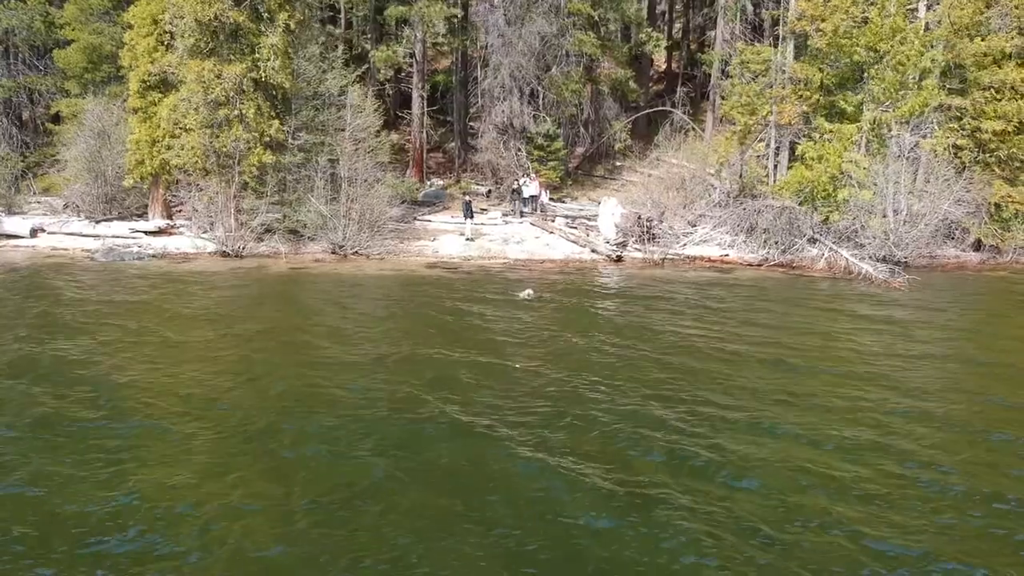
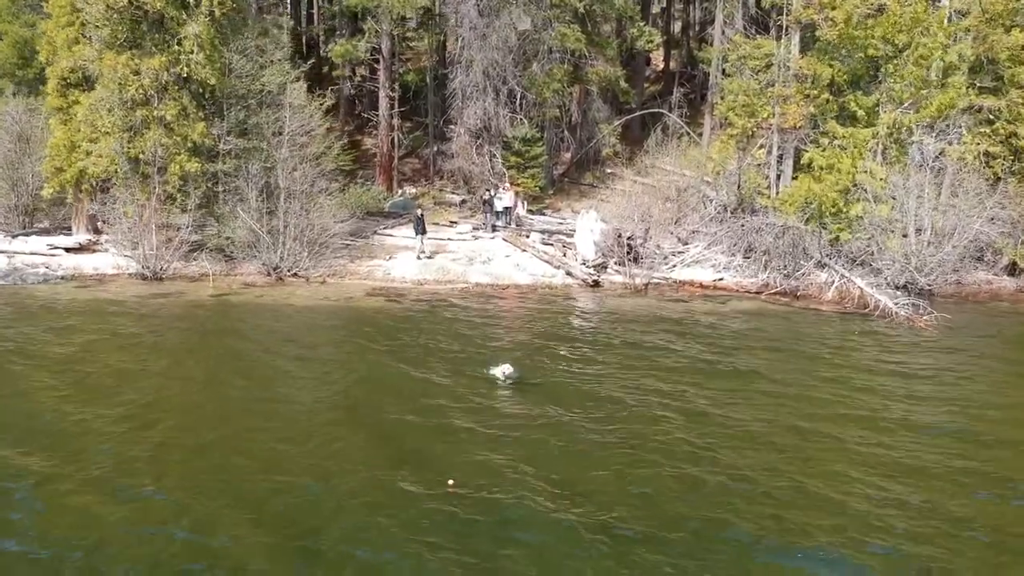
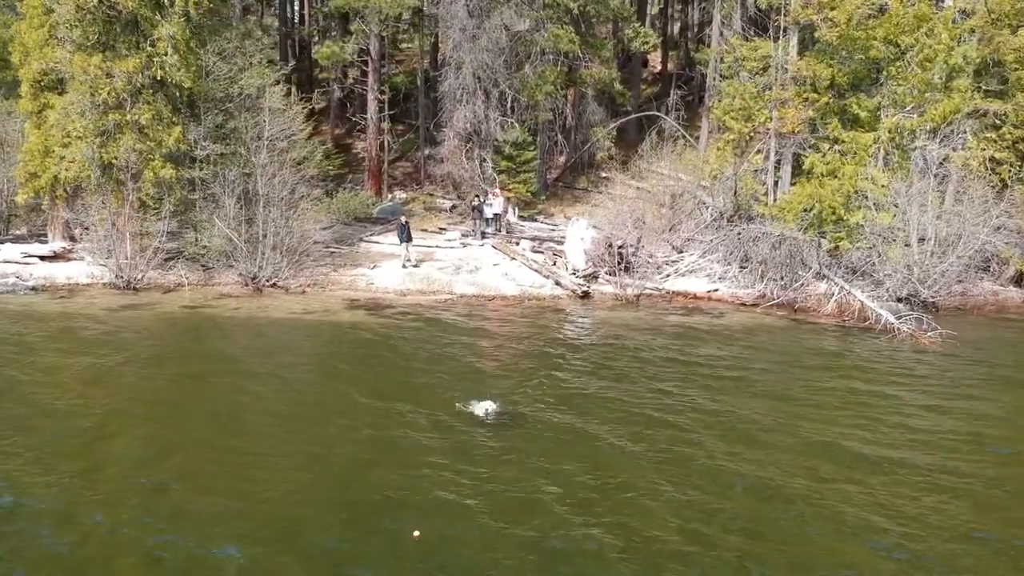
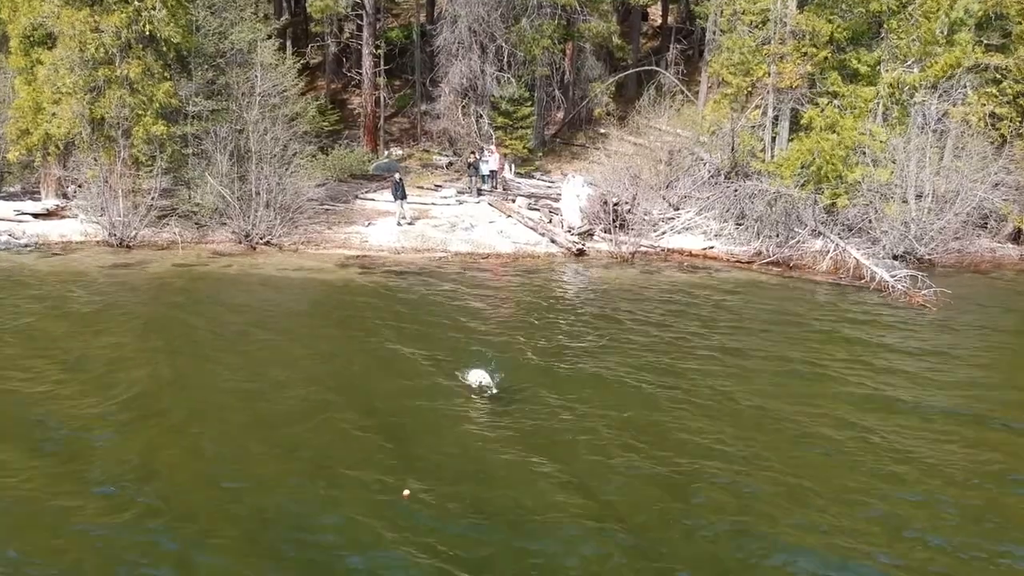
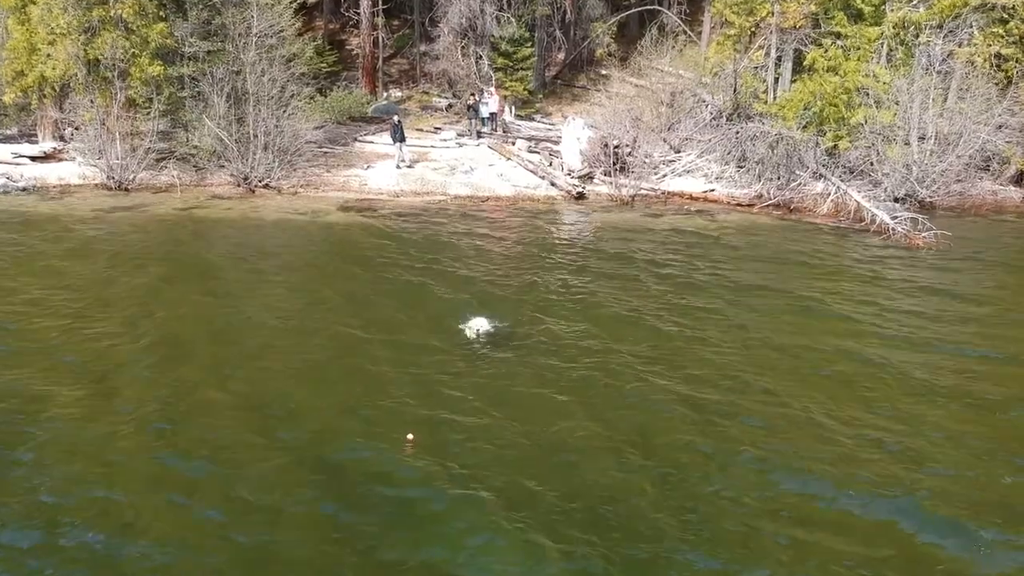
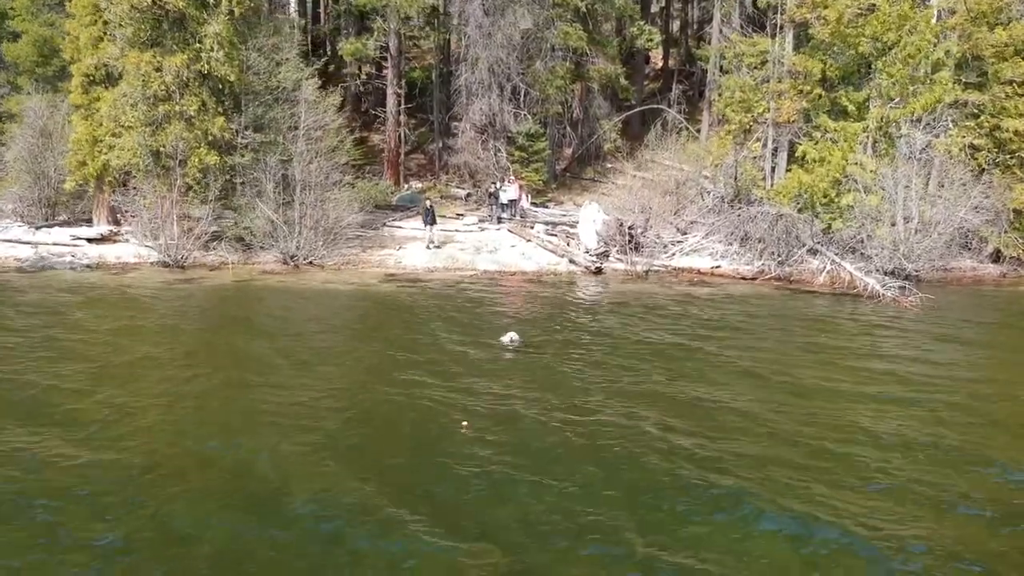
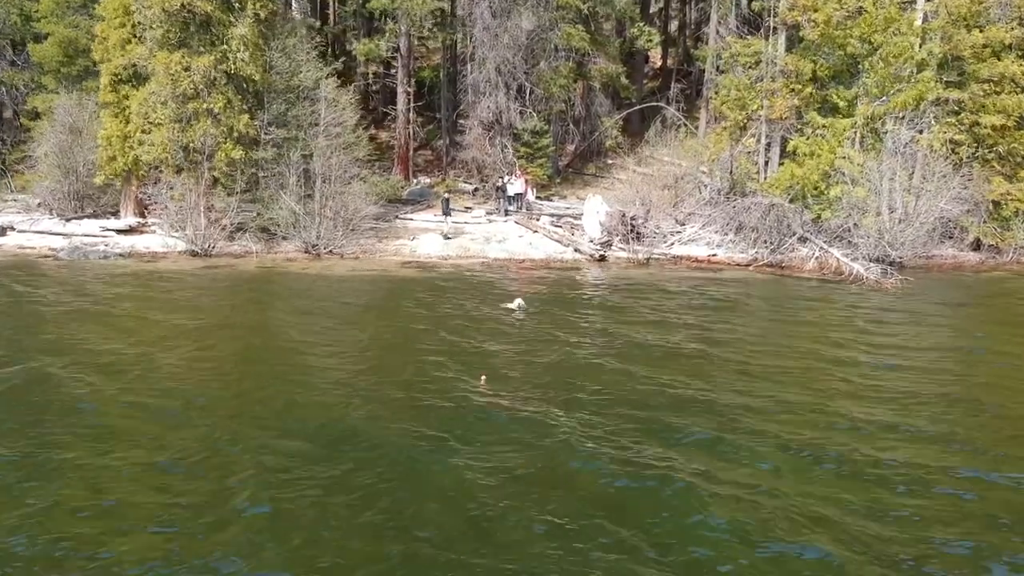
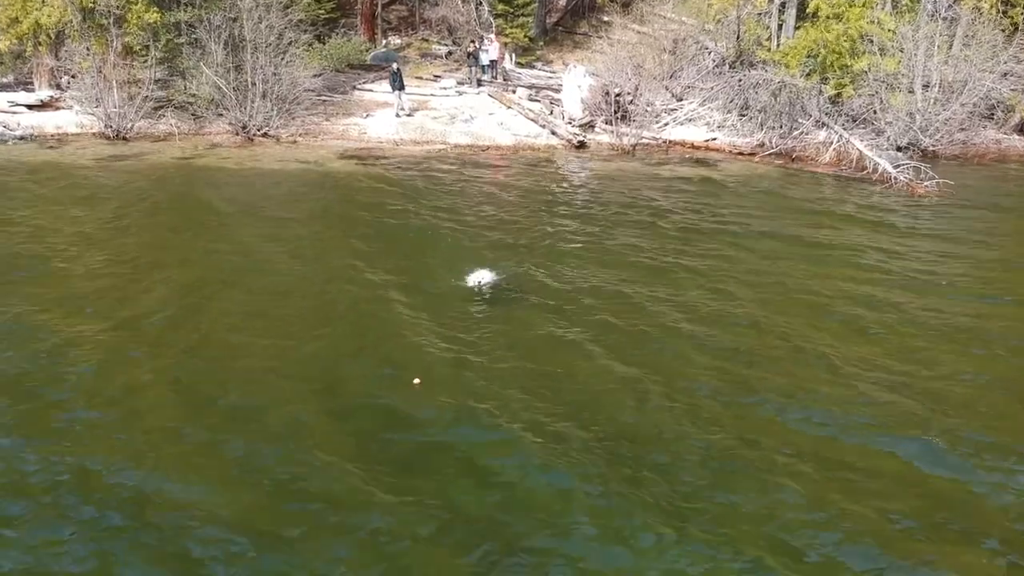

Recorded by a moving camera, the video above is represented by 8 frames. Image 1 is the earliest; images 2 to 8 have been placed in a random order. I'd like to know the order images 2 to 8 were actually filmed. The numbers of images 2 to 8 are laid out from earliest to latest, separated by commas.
7, 6, 2, 3, 4, 5, 8
